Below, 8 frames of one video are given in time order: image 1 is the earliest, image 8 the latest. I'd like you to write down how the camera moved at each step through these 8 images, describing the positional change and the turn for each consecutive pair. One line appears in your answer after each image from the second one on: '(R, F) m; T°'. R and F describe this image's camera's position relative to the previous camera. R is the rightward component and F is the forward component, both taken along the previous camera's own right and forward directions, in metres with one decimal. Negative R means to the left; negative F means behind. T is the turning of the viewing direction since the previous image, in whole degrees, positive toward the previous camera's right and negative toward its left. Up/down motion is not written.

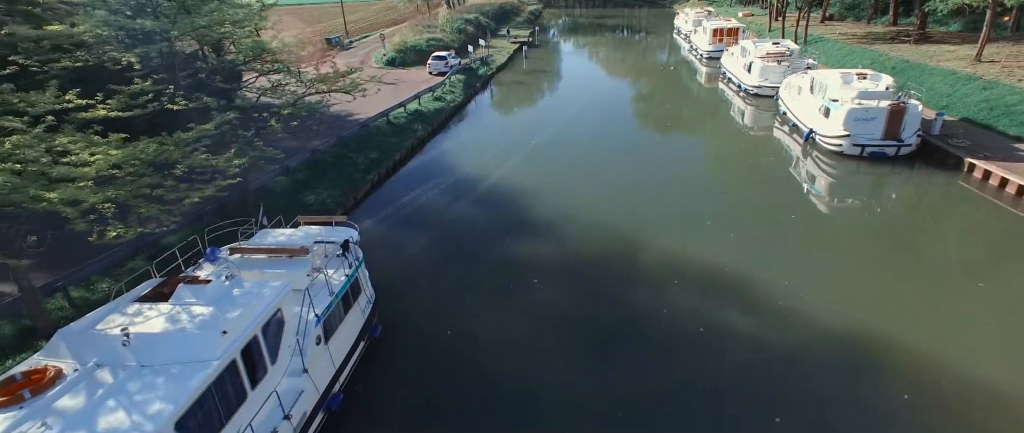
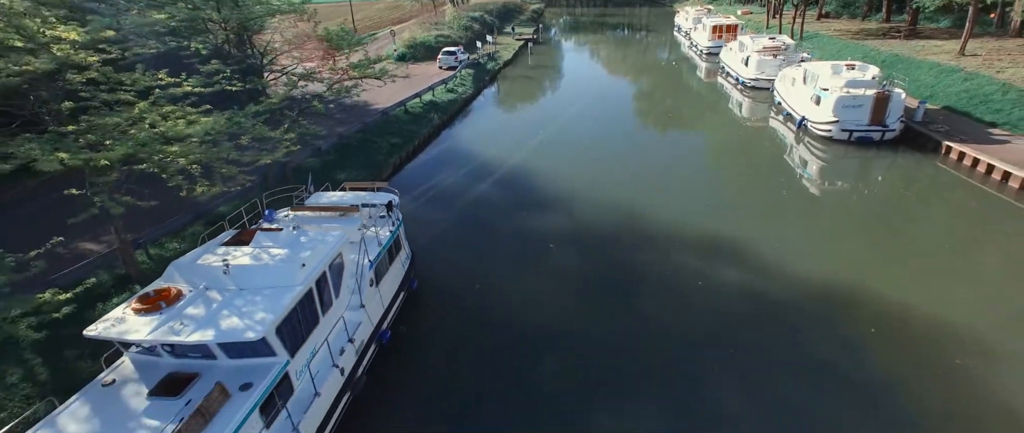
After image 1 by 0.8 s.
(-0.6, -1.8) m; 0°
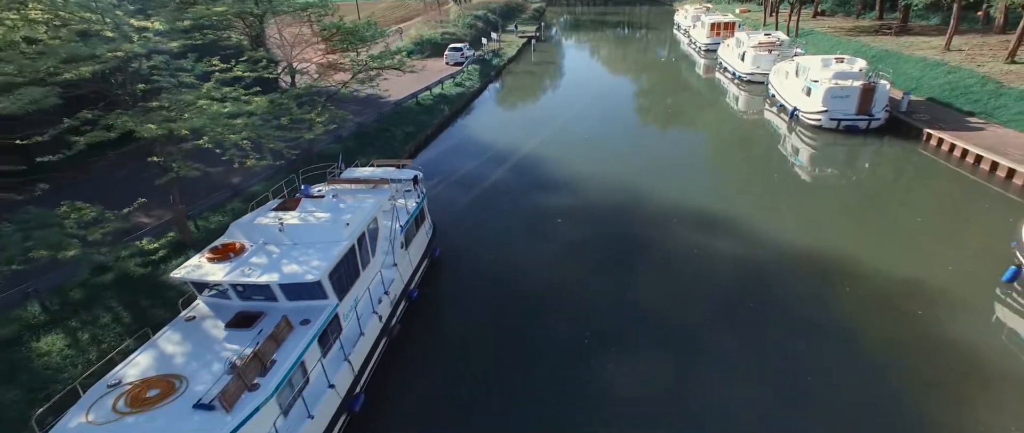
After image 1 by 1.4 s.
(-0.4, -1.6) m; 0°
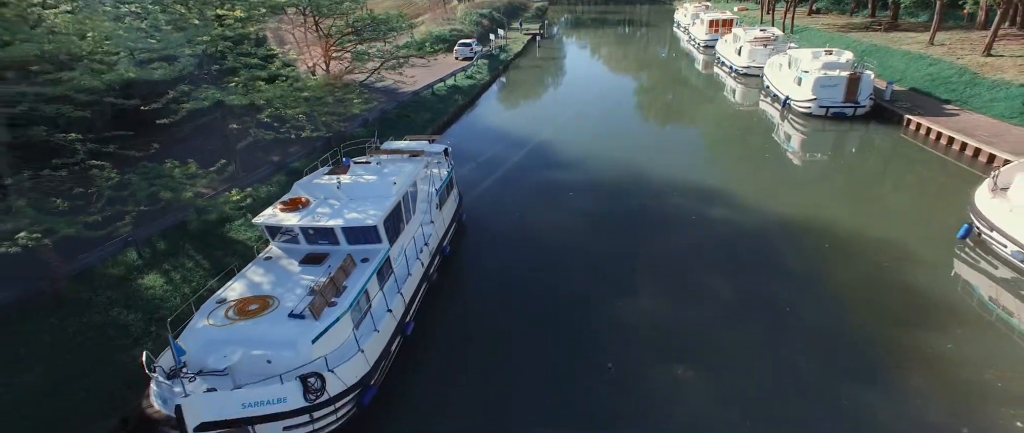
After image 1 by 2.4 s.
(-0.6, -2.1) m; 0°
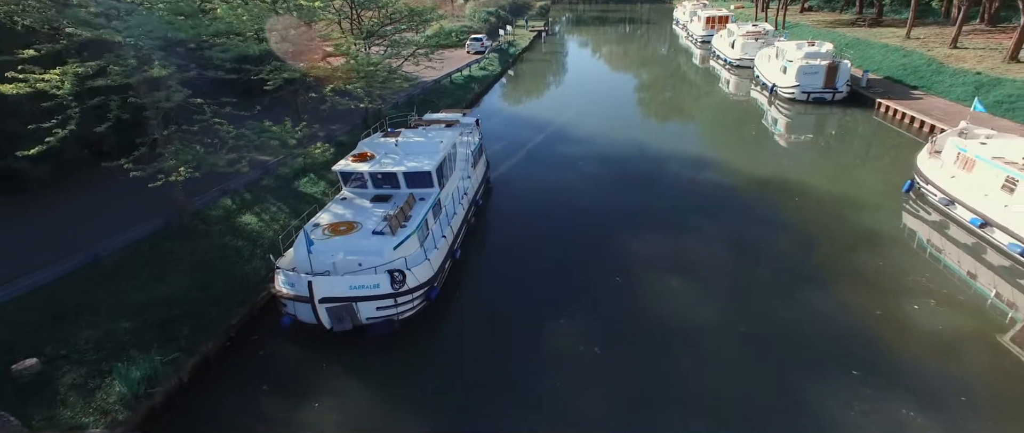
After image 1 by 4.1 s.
(-0.8, -3.3) m; 0°
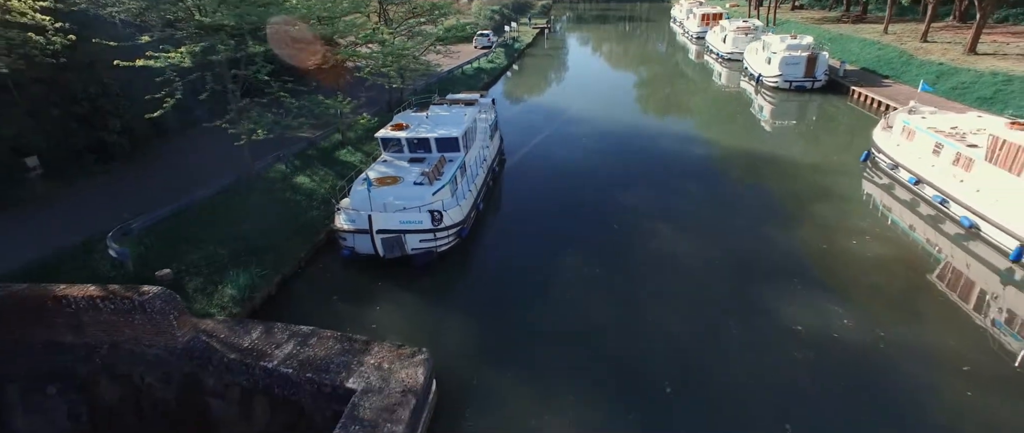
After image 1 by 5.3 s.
(-0.5, -3.1) m; 0°
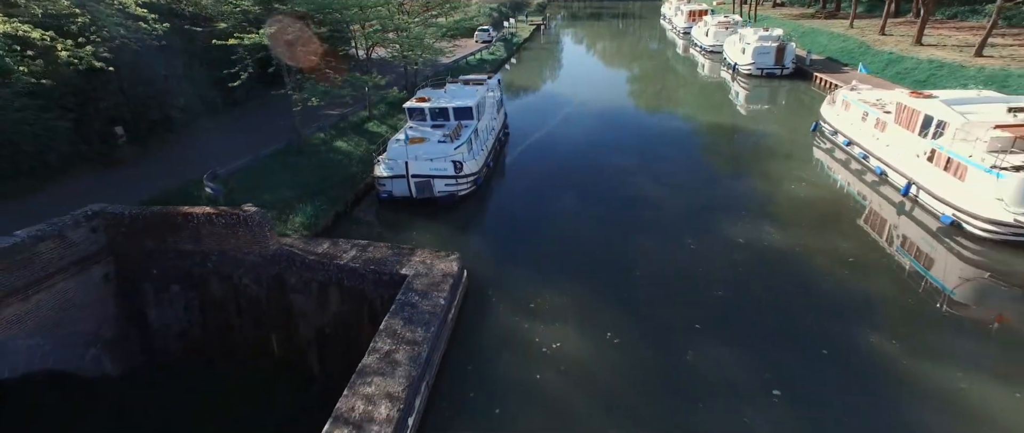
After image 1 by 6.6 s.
(-0.4, -3.9) m; 0°
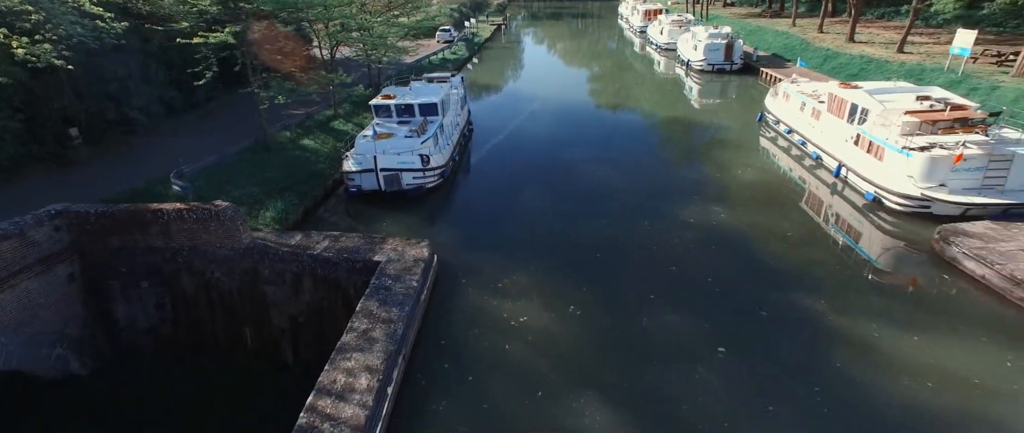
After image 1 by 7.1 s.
(0.0, -0.9) m; +4°
